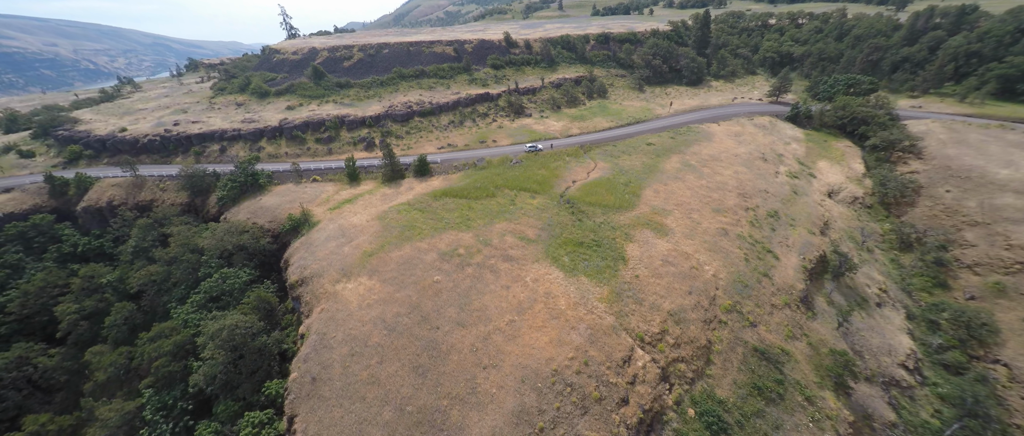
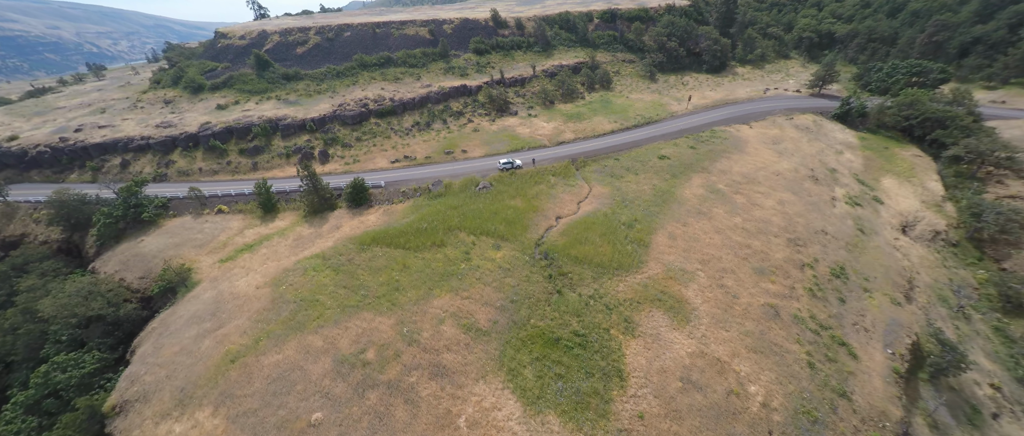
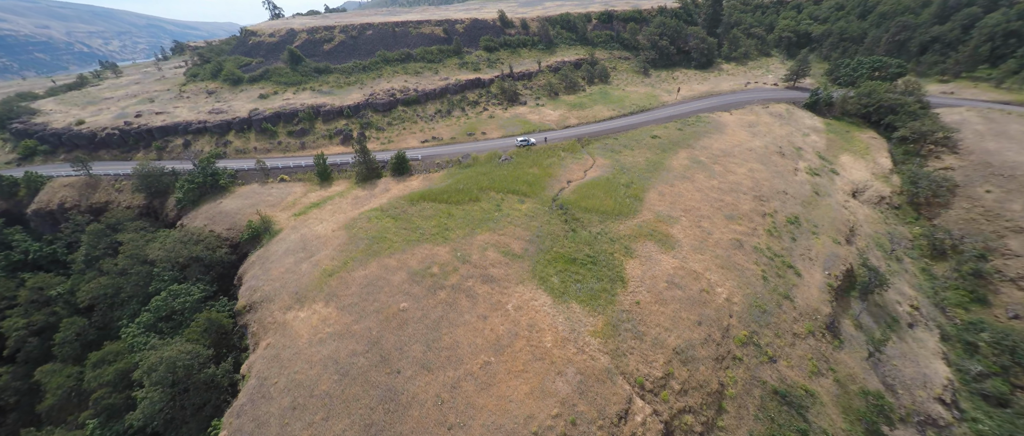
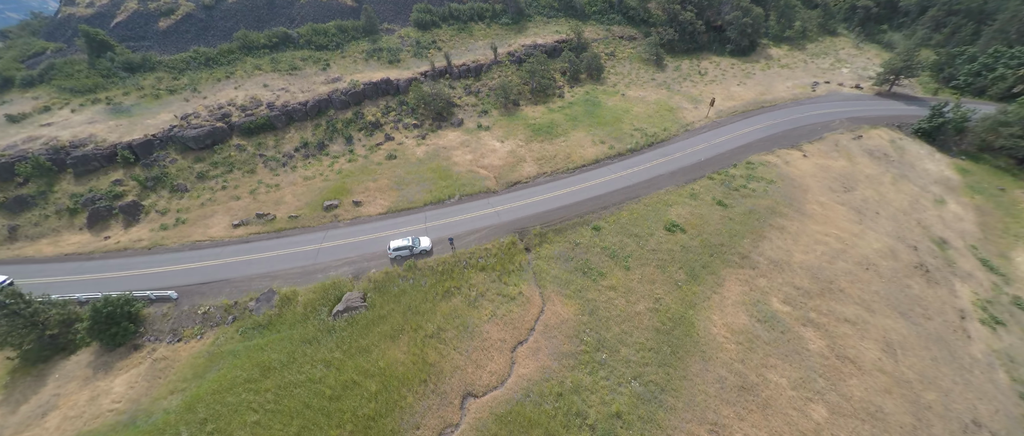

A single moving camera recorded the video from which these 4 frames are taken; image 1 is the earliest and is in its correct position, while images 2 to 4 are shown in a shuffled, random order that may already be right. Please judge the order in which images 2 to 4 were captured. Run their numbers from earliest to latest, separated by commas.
3, 2, 4
